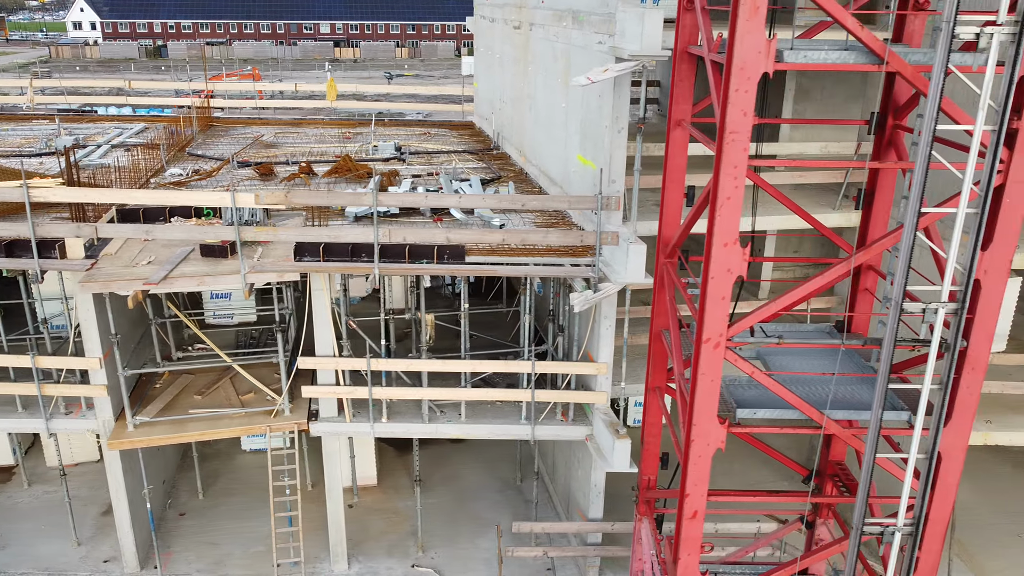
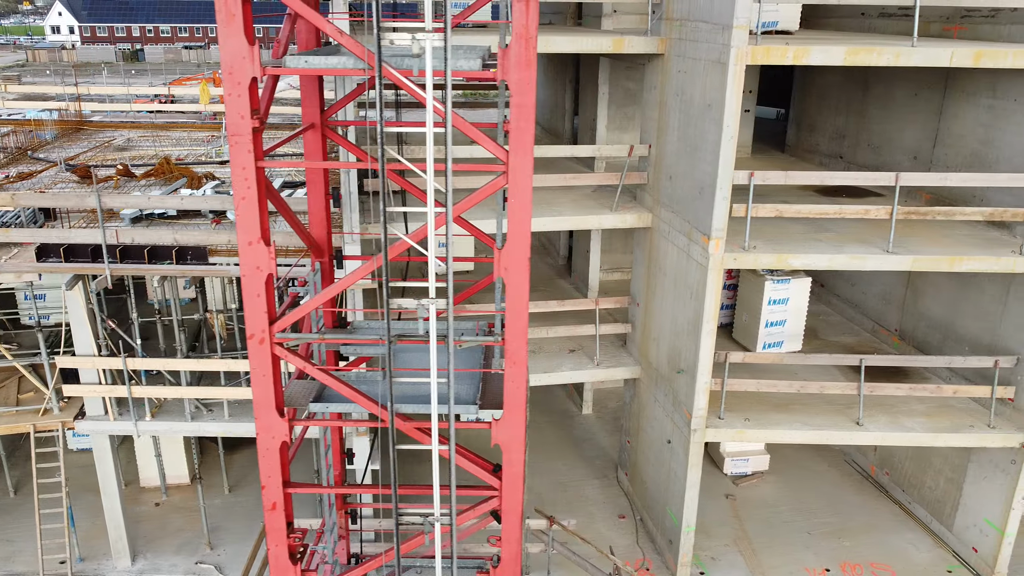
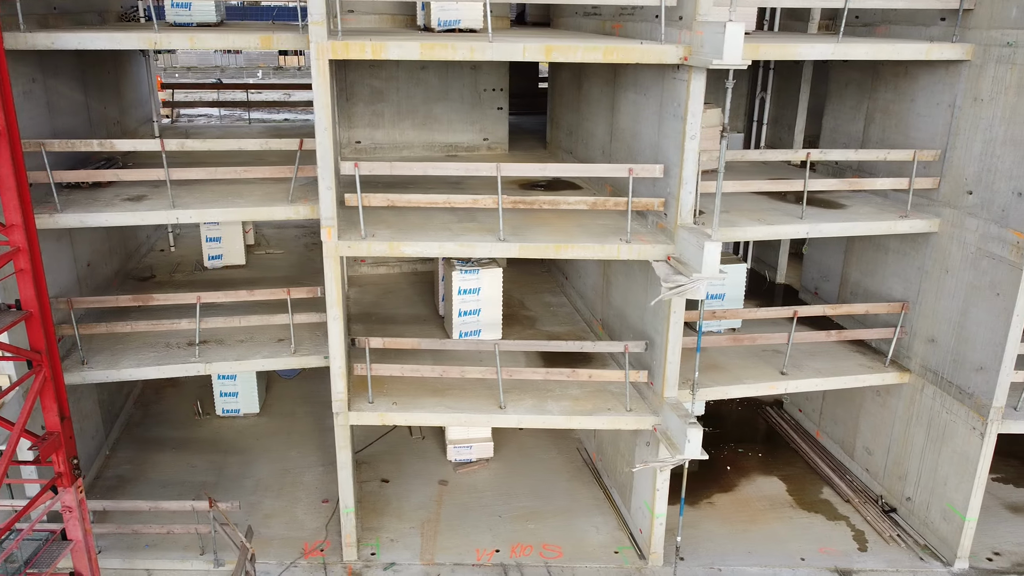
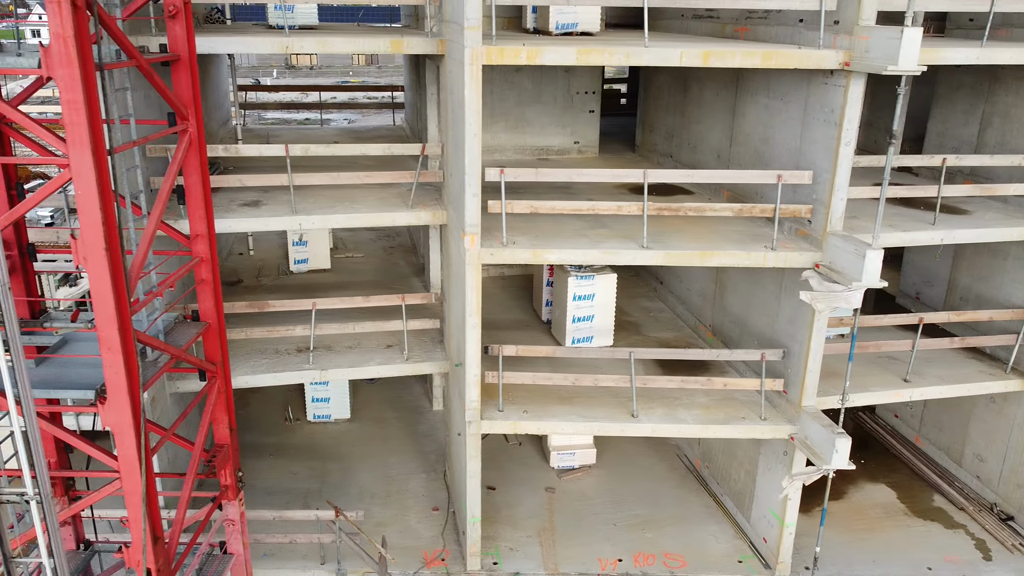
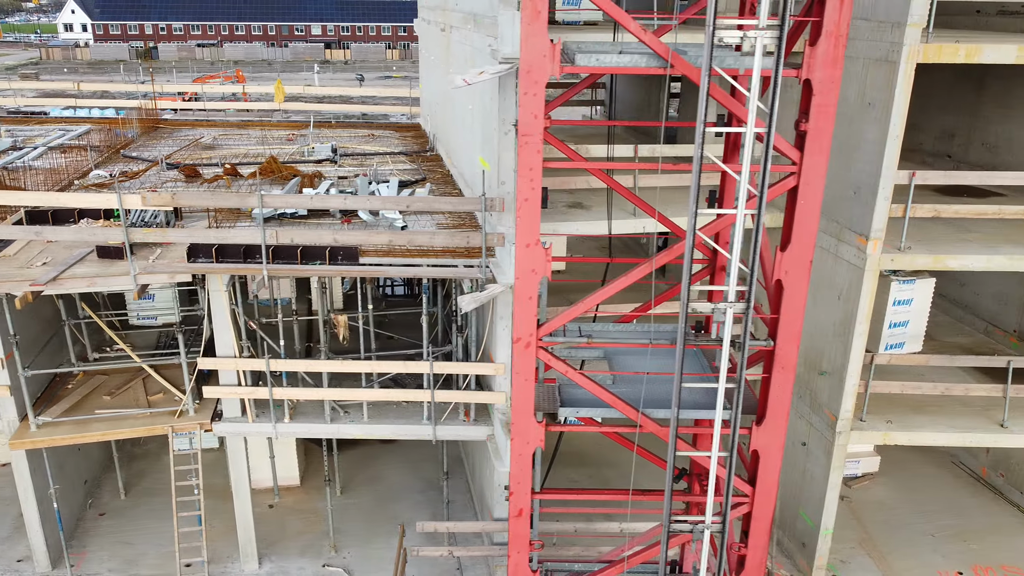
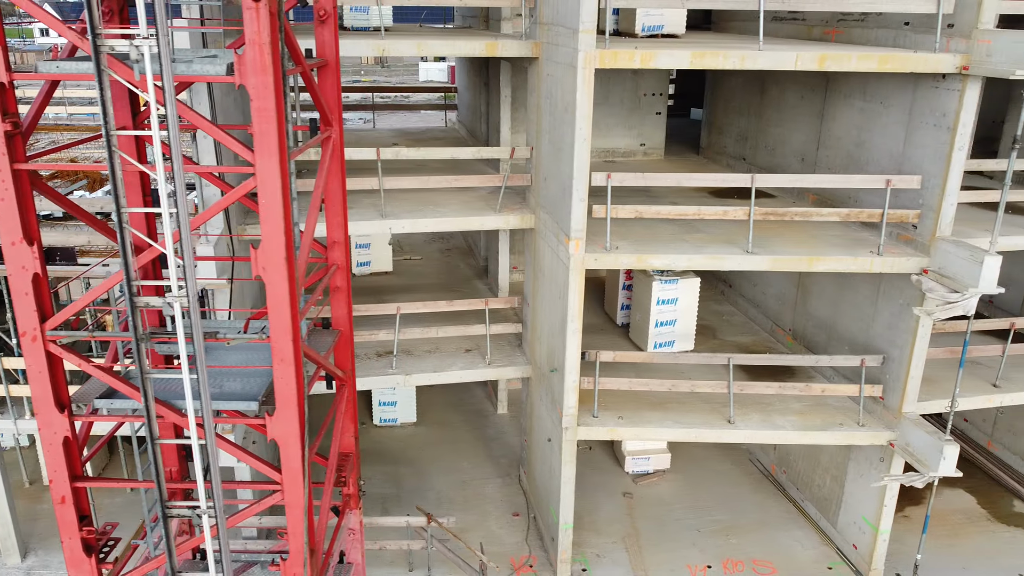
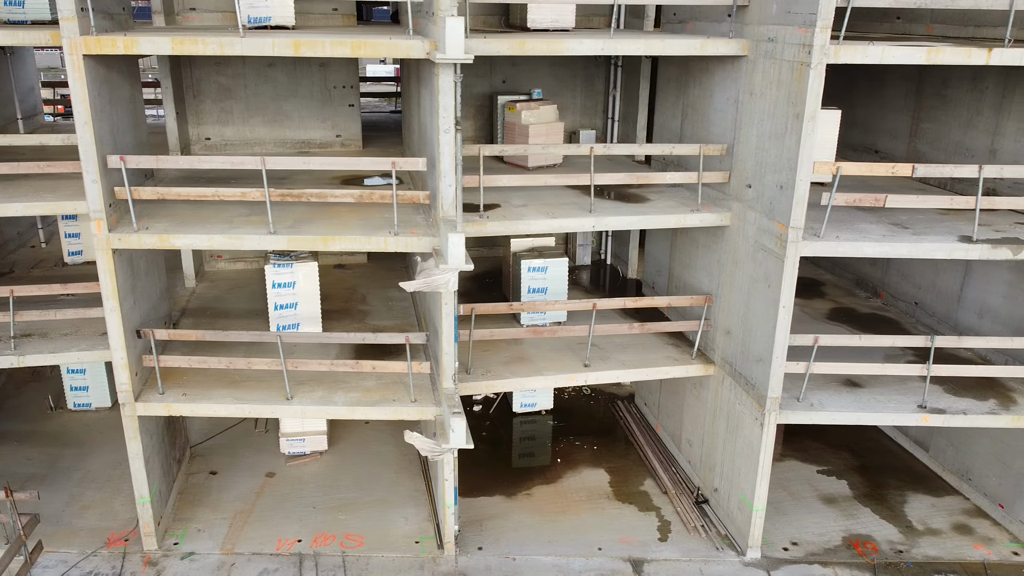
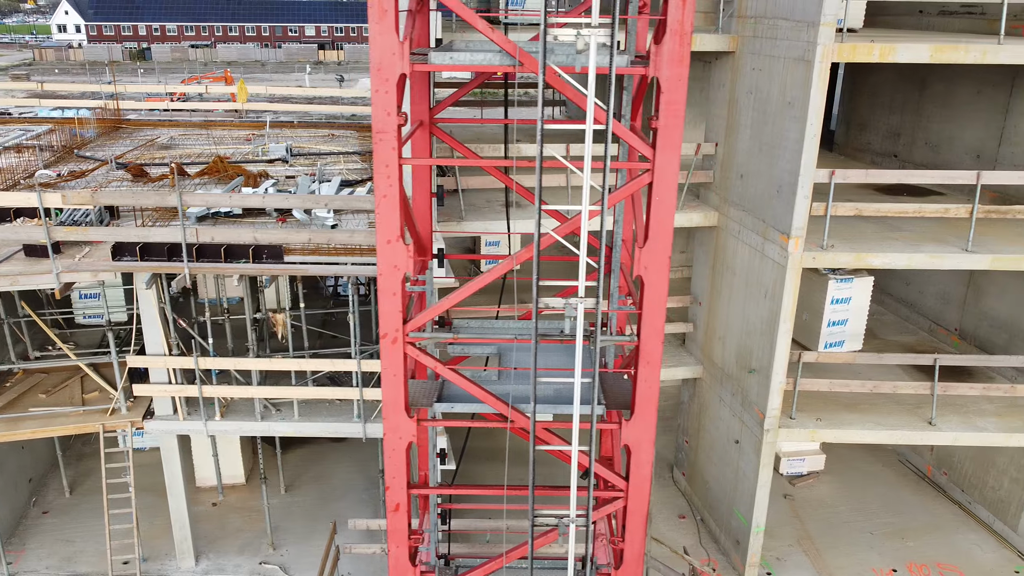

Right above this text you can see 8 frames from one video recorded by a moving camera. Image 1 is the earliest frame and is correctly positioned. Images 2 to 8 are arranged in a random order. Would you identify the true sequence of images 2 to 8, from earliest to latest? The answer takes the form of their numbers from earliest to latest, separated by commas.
5, 8, 2, 6, 4, 3, 7
